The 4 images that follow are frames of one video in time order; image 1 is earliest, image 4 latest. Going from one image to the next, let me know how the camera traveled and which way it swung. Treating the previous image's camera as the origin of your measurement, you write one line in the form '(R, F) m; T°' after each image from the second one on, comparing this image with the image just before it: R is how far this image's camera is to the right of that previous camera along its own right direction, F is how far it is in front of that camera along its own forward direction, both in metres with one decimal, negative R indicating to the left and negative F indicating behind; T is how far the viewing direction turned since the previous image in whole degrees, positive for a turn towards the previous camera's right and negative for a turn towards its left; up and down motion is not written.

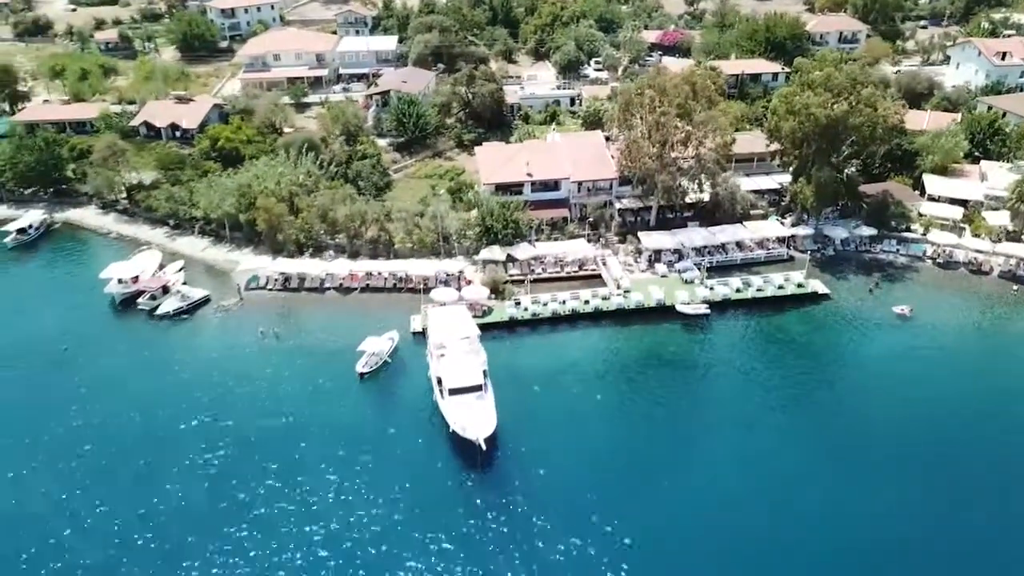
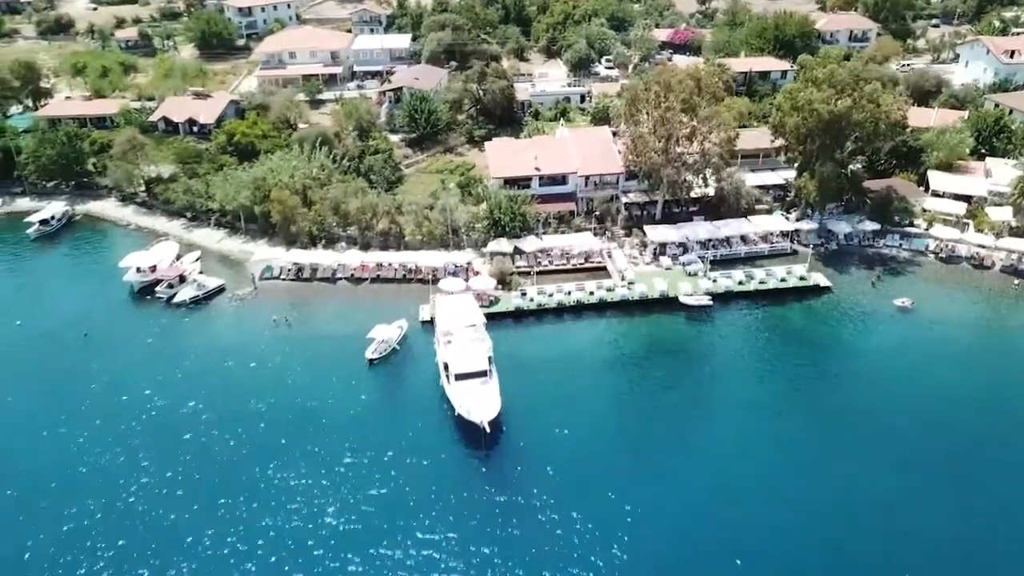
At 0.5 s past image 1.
(+0.6, -1.3) m; -1°
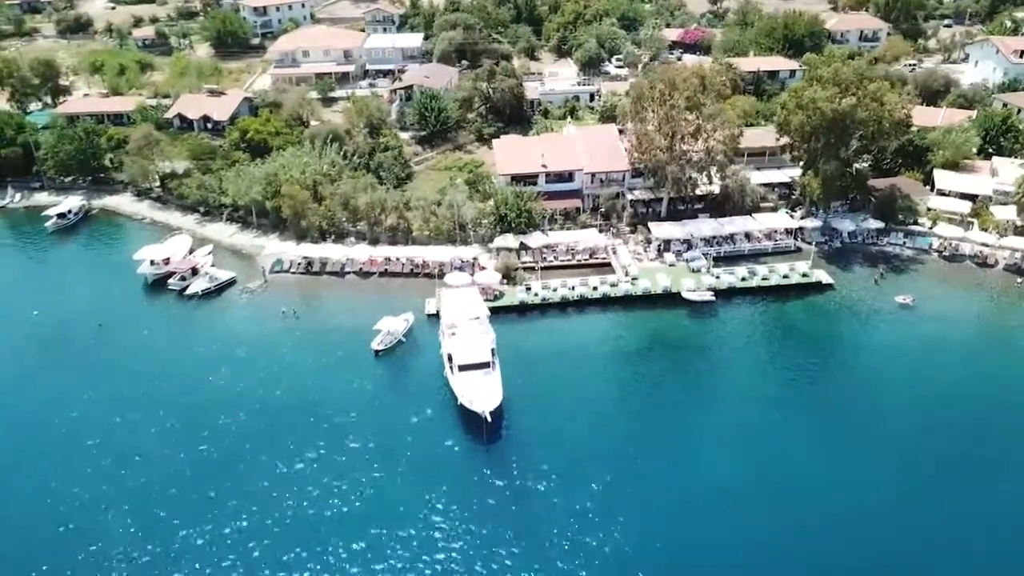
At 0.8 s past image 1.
(+0.6, -0.9) m; -1°
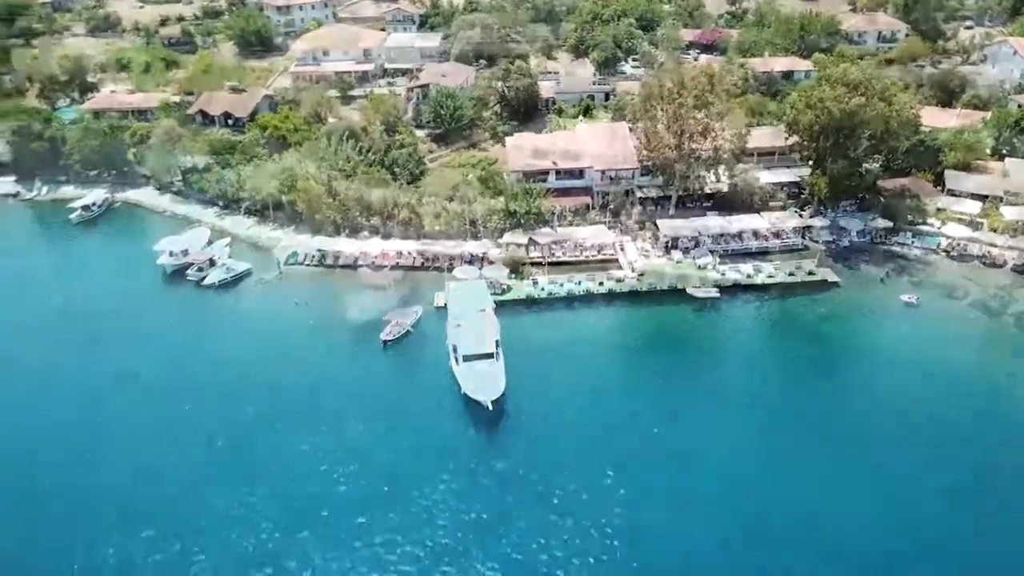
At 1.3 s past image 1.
(+1.1, -1.0) m; -2°
